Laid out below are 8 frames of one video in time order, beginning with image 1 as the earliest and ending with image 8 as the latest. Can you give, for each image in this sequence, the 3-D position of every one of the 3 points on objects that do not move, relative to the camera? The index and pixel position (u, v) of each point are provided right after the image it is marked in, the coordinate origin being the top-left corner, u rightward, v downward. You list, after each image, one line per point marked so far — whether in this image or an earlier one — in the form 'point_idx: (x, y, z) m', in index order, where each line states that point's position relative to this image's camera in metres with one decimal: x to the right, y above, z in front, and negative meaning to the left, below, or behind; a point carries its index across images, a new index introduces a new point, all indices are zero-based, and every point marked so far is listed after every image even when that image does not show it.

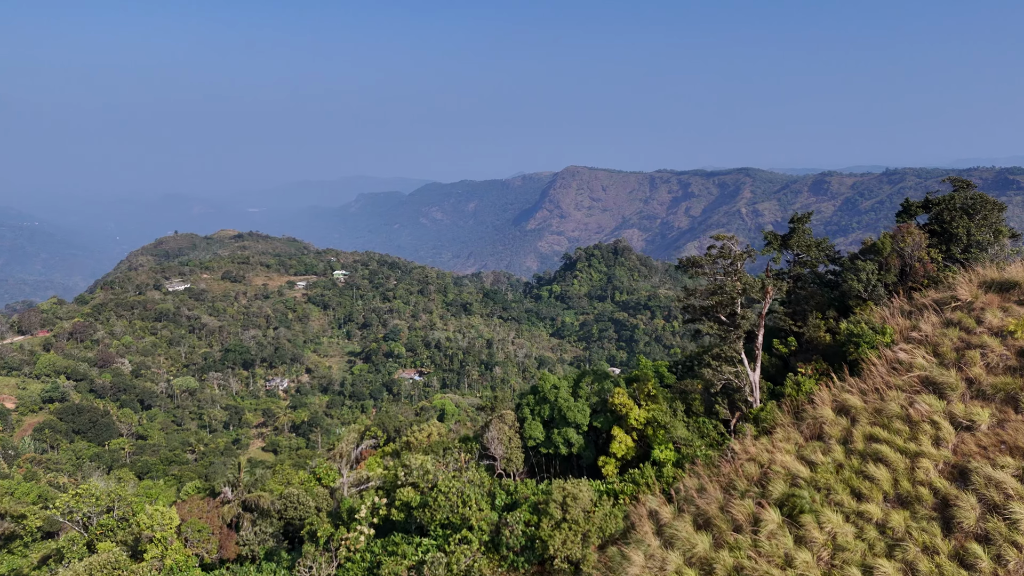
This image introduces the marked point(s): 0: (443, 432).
0: (-1.9, -4.1, +19.6) m
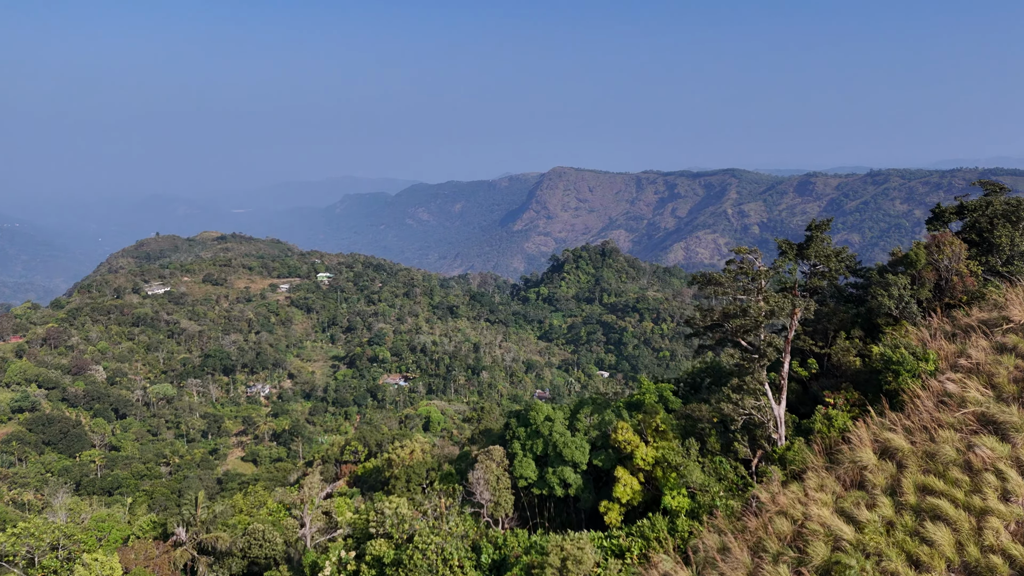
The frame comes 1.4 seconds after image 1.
0: (-2.2, -4.3, +18.6) m
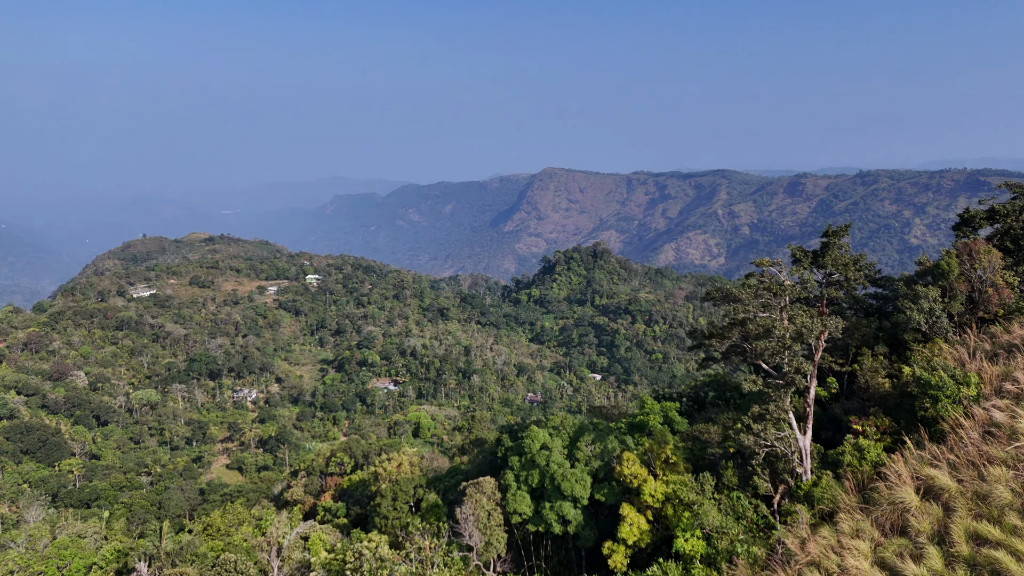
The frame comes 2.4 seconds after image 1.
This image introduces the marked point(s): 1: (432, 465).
0: (-2.4, -4.4, +17.9) m
1: (-2.1, -4.7, +18.5) m
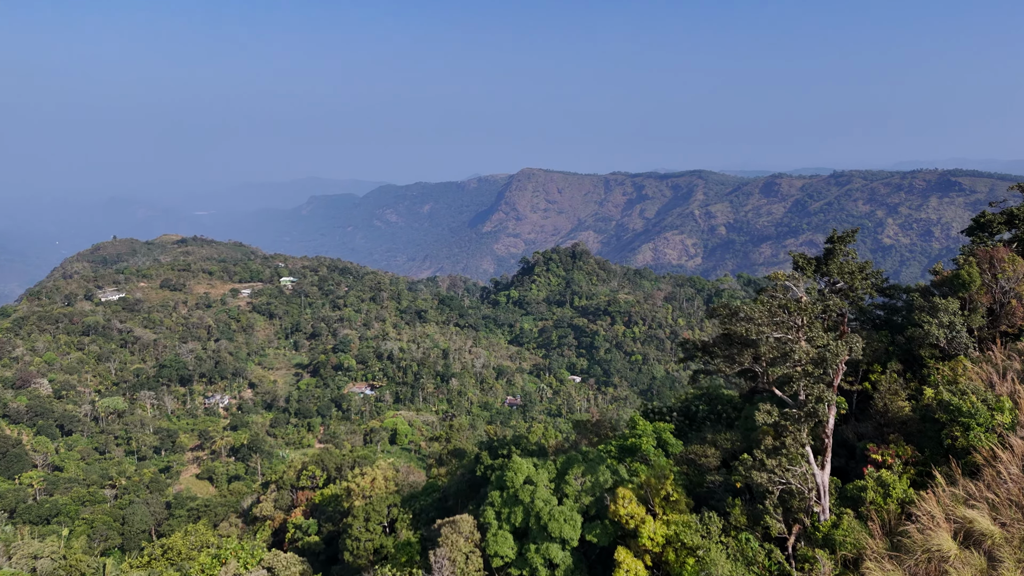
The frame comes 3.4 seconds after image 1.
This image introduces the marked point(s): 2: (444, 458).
0: (-2.9, -4.6, +17.1) m
1: (-2.6, -4.8, +17.7) m
2: (-1.9, -4.8, +19.8) m
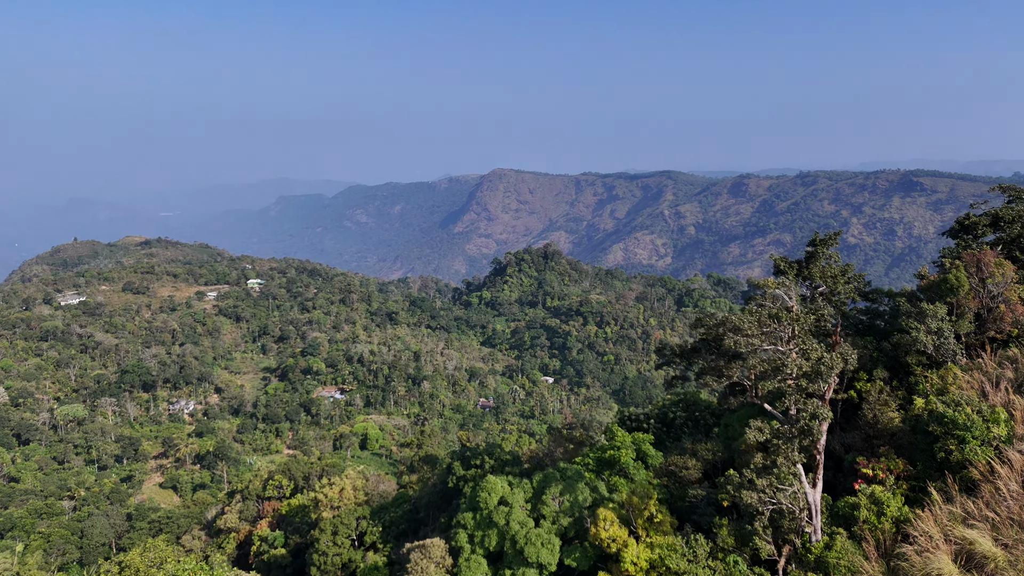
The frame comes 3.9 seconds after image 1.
0: (-3.6, -4.6, +16.6) m
1: (-3.3, -4.9, +17.3) m
2: (-2.7, -4.9, +19.4) m
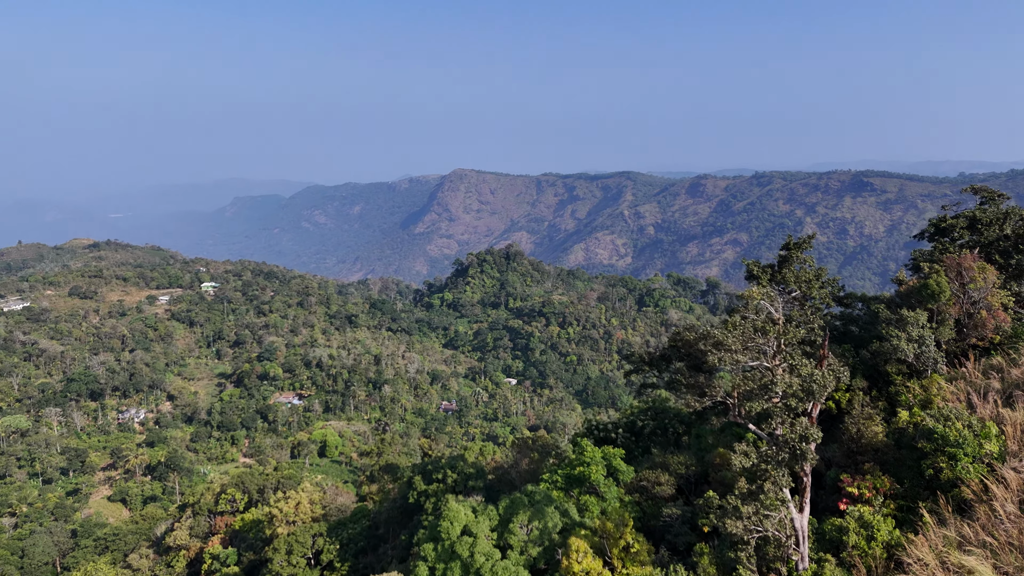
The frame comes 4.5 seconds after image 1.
0: (-4.4, -4.8, +16.0) m
1: (-4.1, -5.0, +16.6) m
2: (-3.6, -5.0, +18.8) m
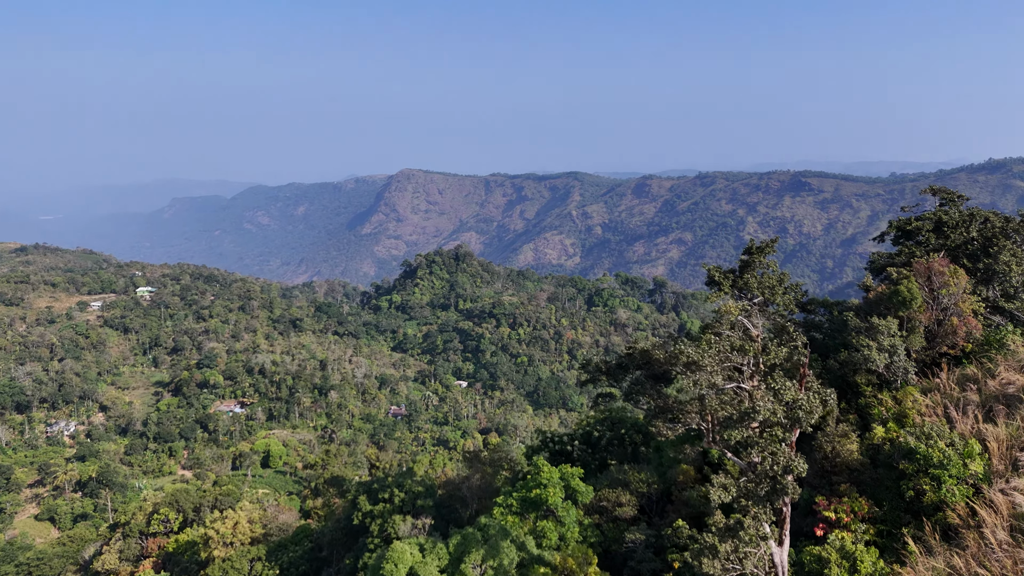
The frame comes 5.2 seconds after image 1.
0: (-5.4, -4.9, +15.2) m
1: (-5.2, -5.1, +15.8) m
2: (-4.9, -5.1, +18.0) m
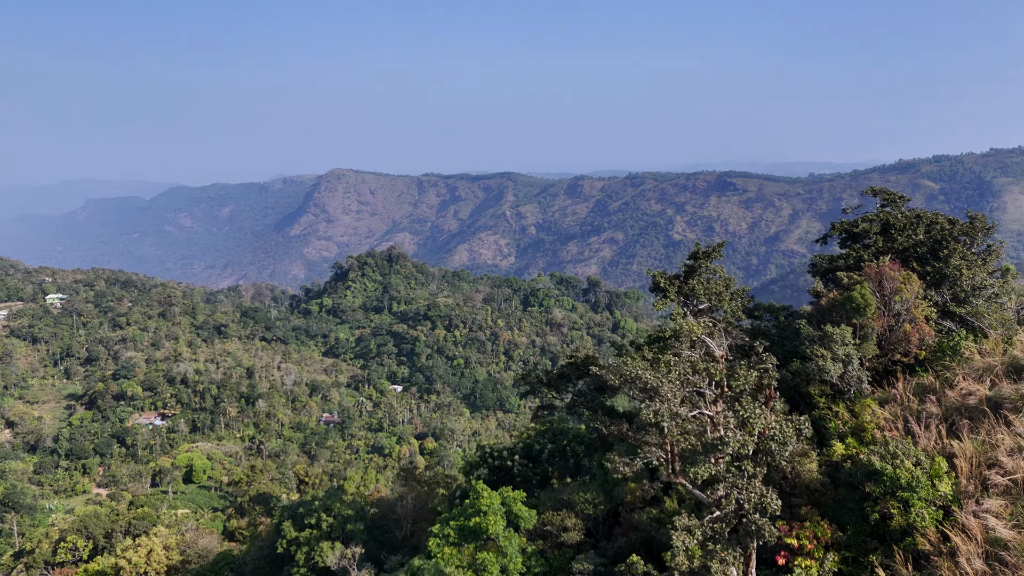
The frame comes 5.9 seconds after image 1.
0: (-6.7, -5.1, +14.1) m
1: (-6.5, -5.3, +14.8) m
2: (-6.4, -5.3, +17.0) m
